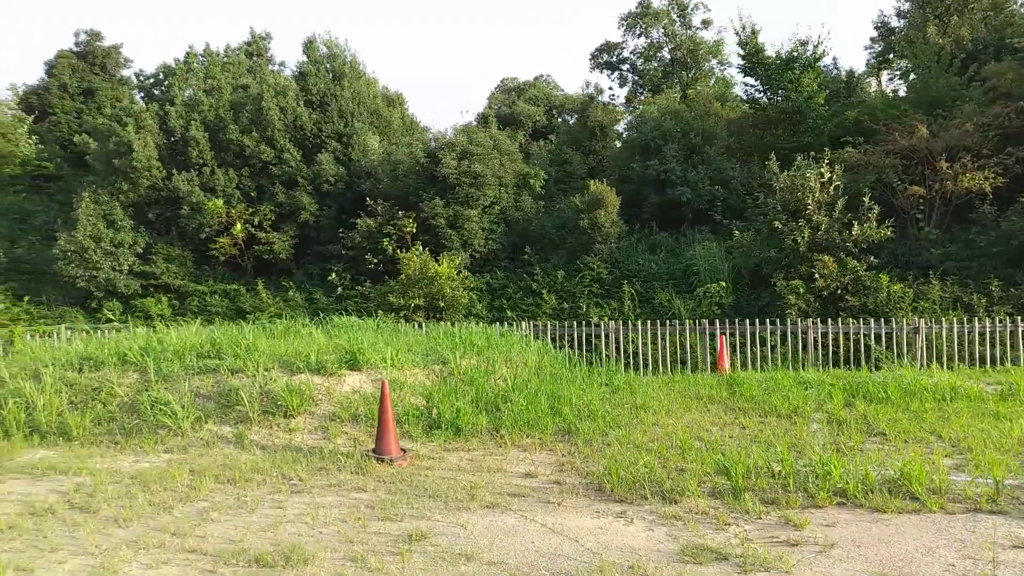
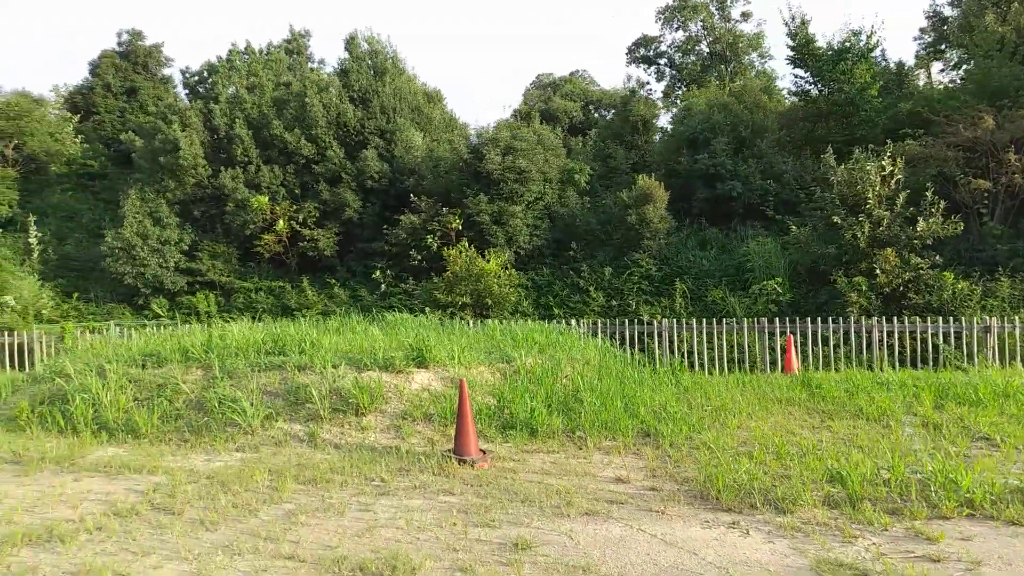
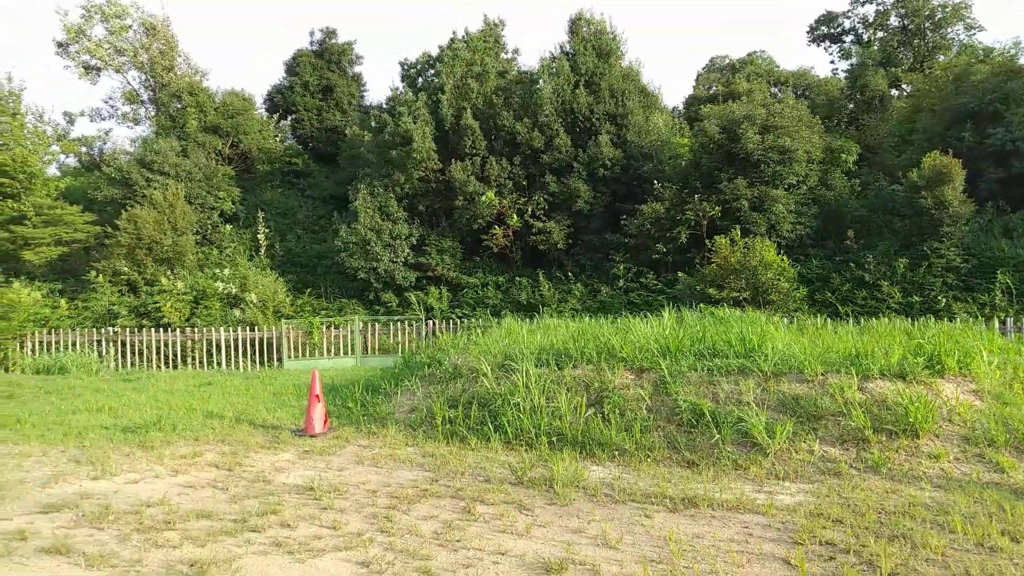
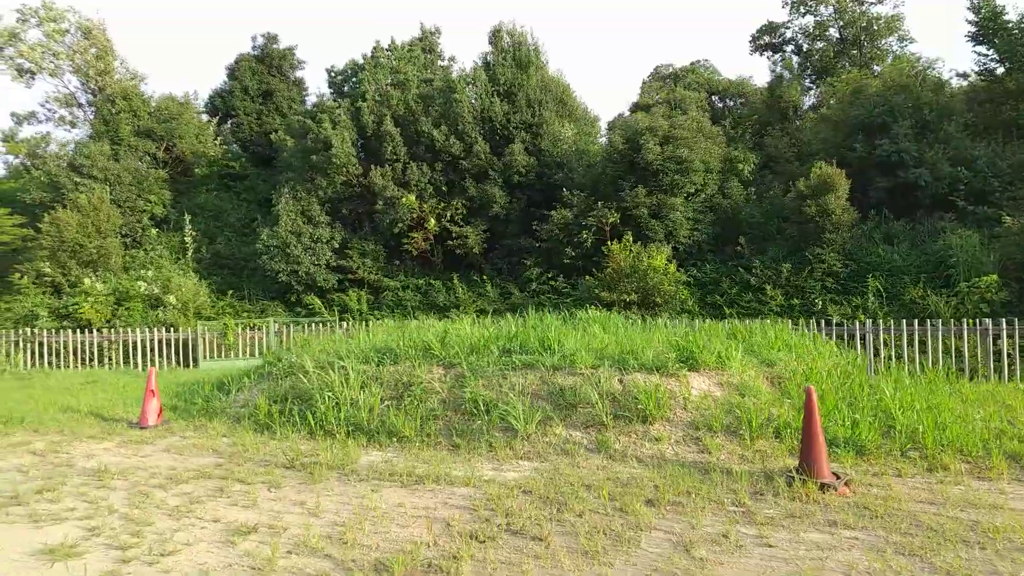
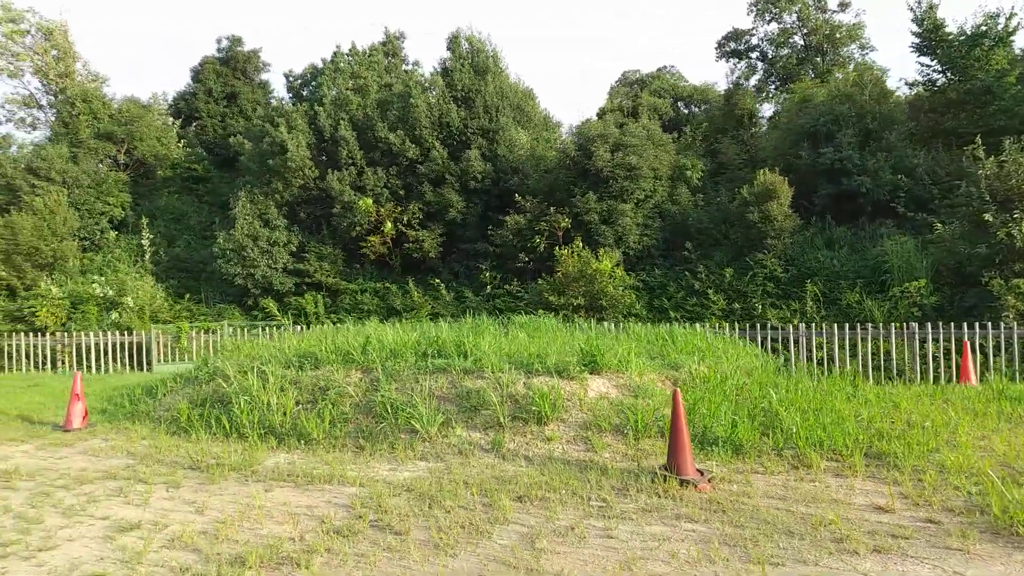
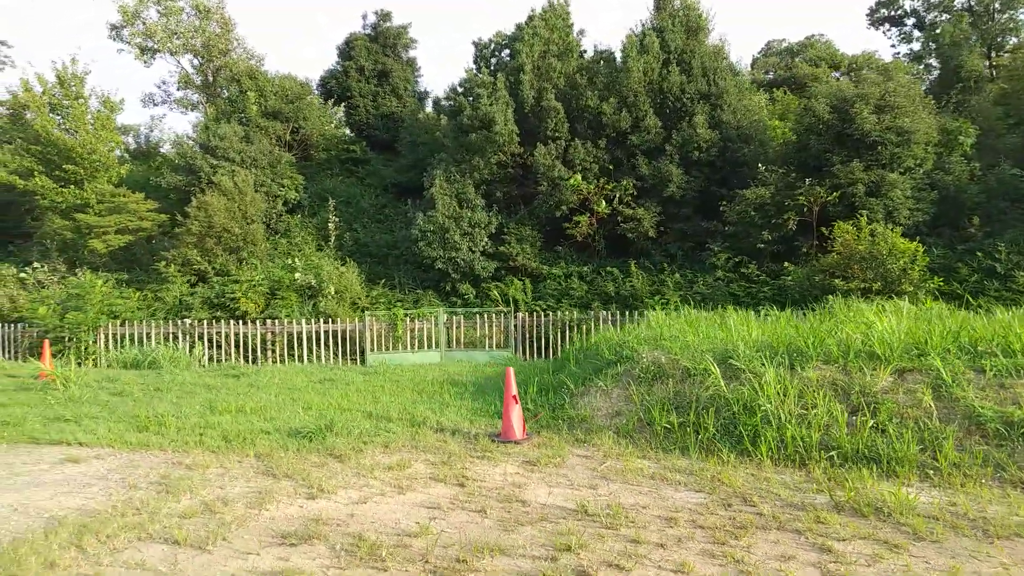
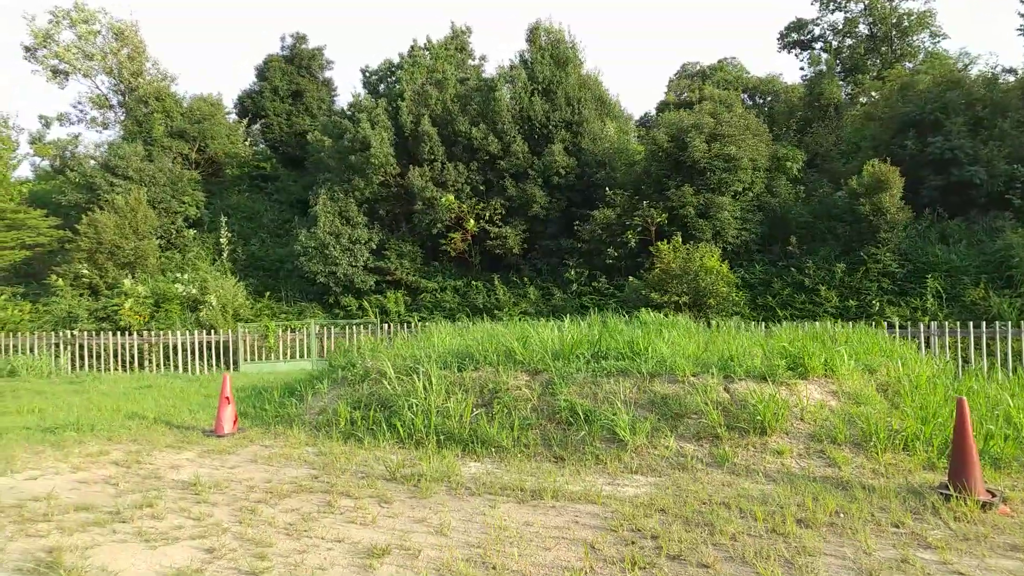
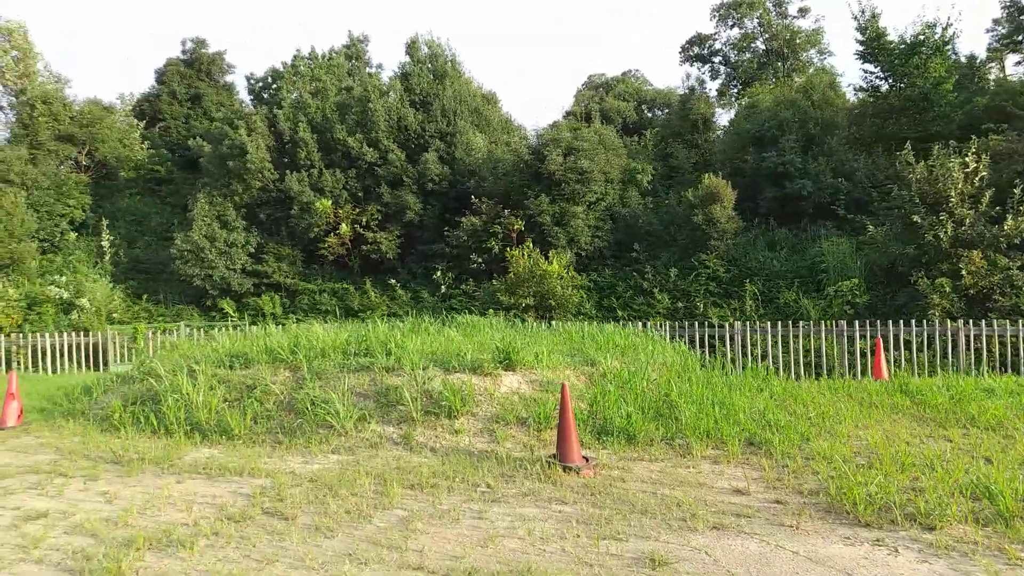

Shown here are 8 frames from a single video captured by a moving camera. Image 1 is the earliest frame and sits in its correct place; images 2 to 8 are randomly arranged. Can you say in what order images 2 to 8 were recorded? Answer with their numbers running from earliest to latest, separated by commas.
2, 8, 5, 4, 7, 3, 6
